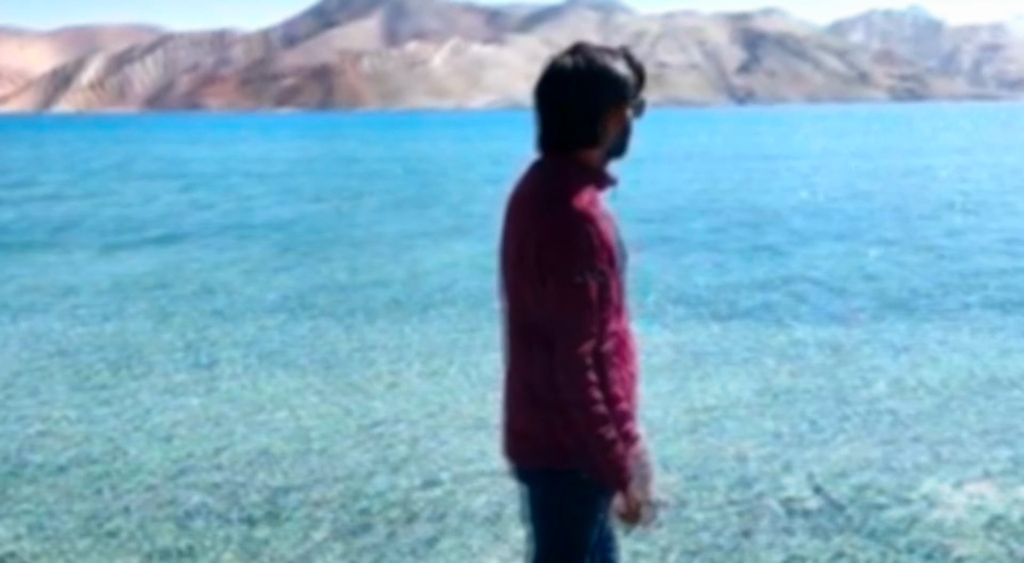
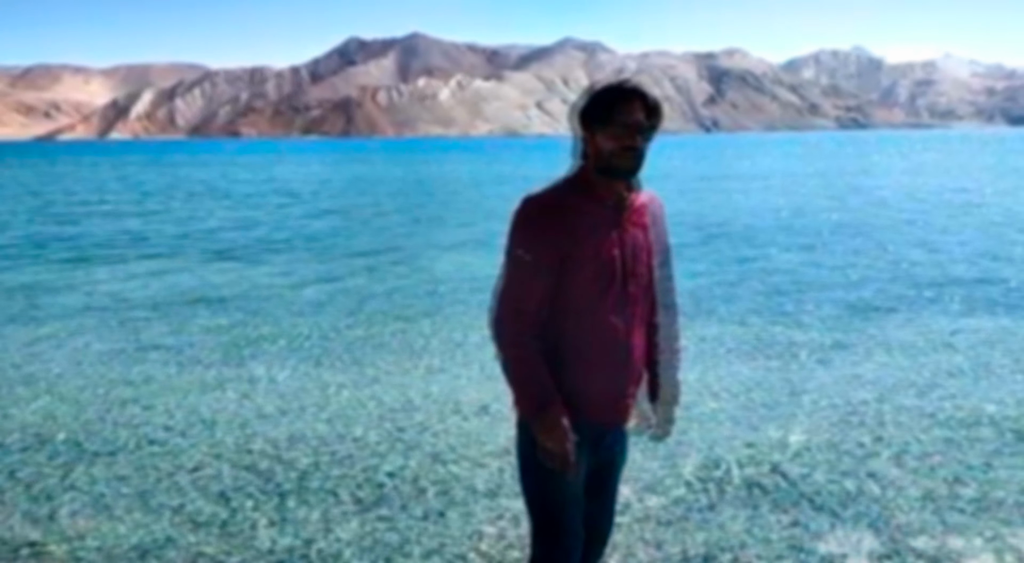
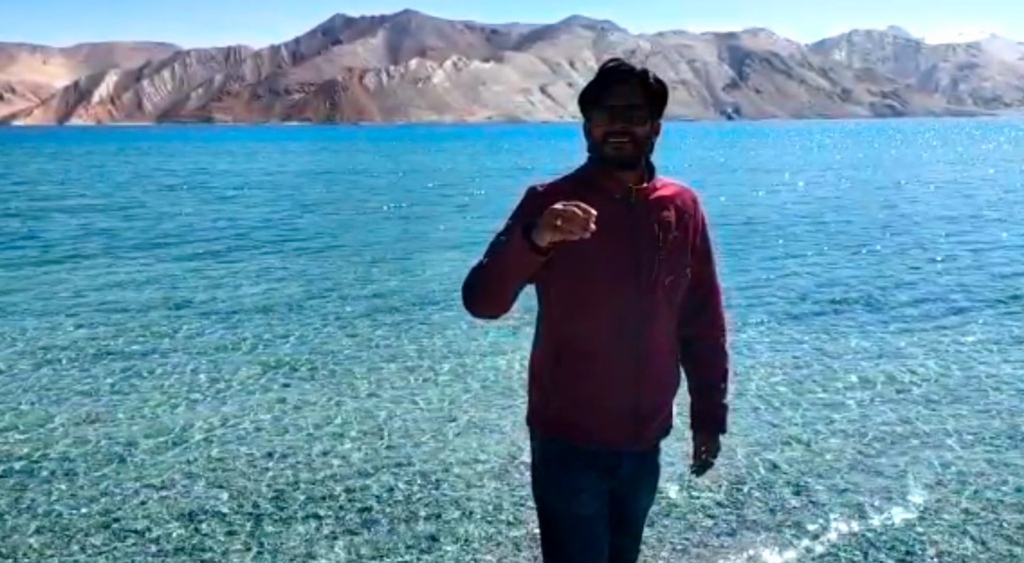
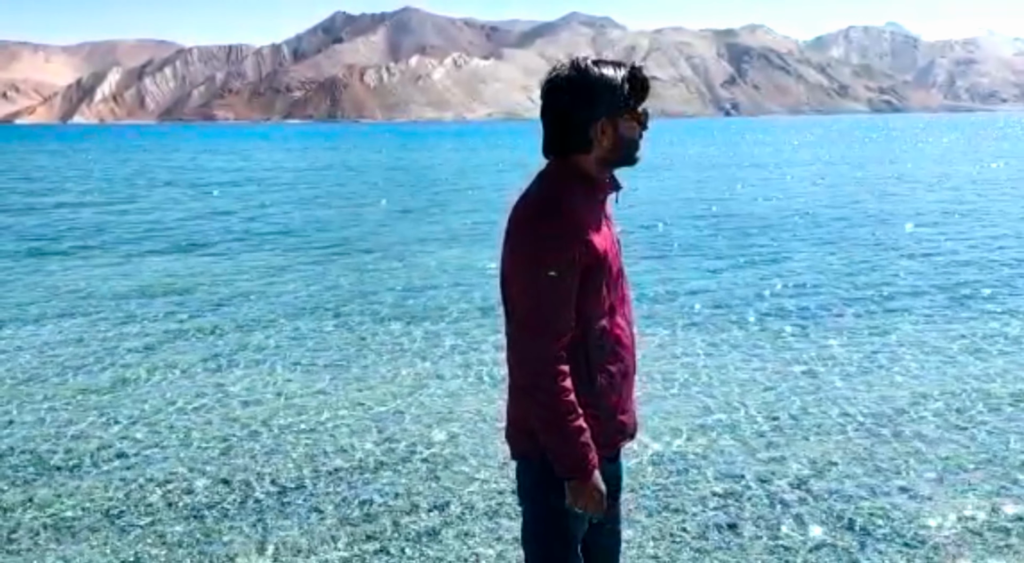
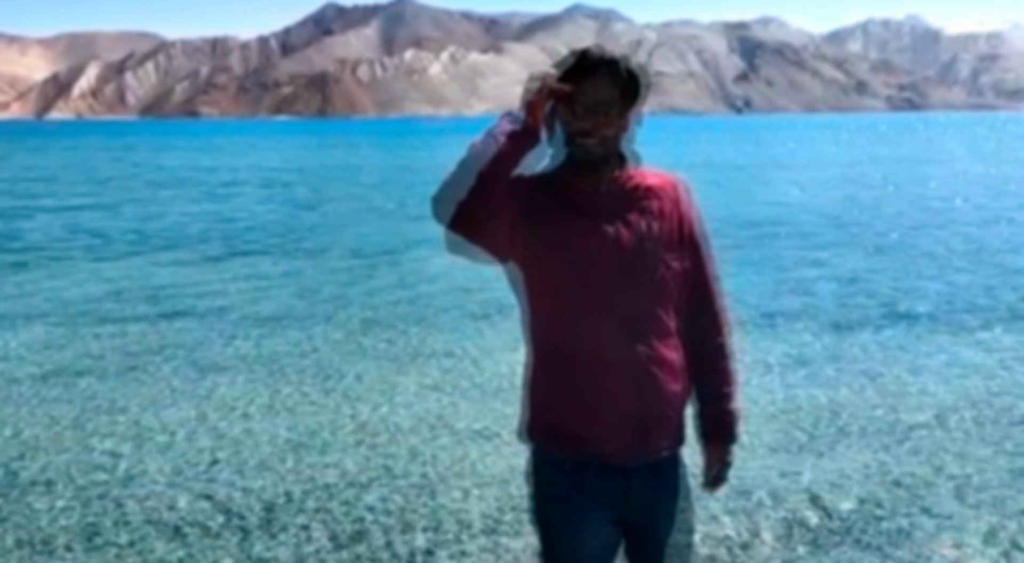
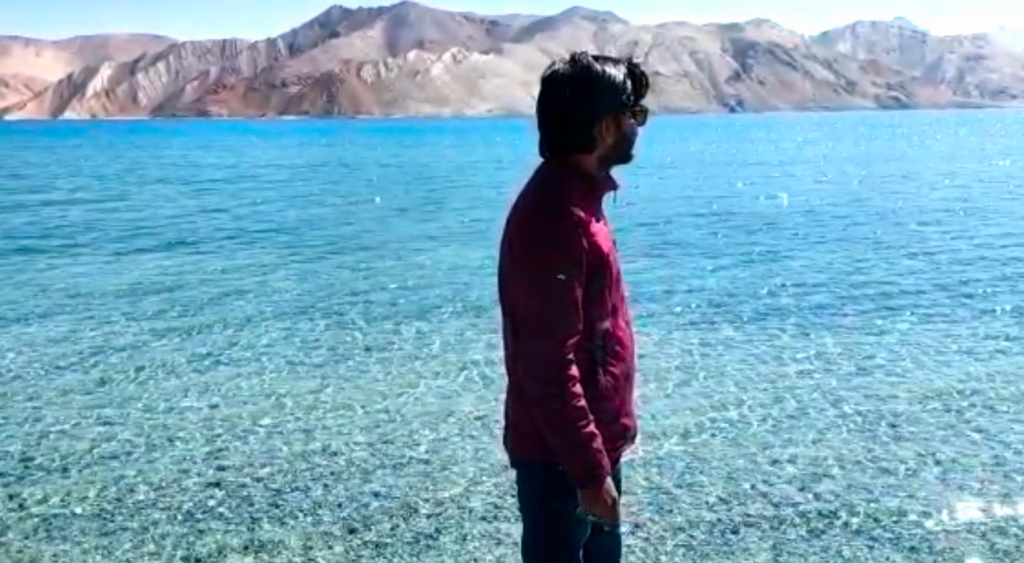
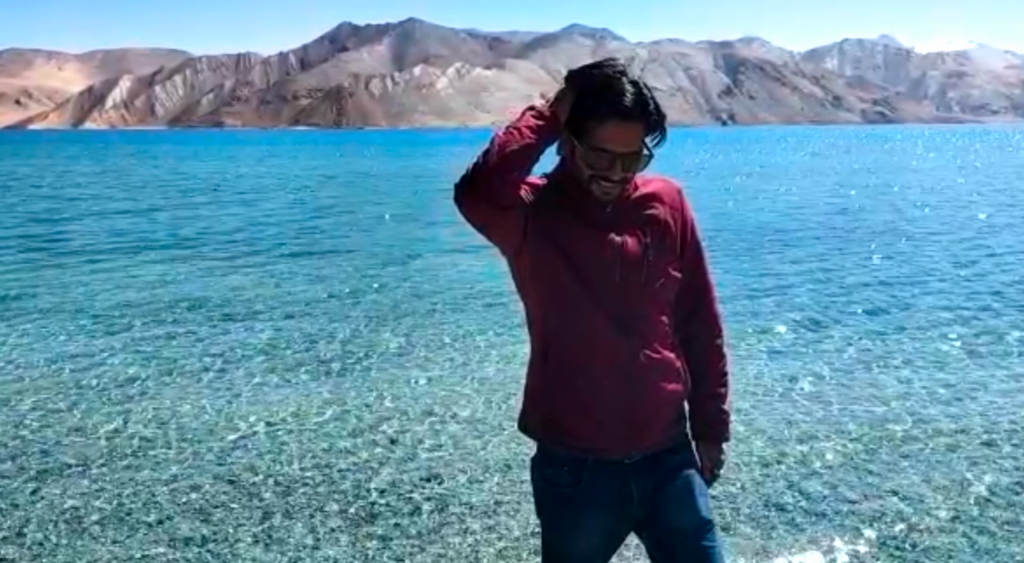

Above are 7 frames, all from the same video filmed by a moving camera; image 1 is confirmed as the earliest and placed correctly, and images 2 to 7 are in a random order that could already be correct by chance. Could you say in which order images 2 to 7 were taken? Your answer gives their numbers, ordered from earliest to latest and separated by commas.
6, 4, 2, 3, 5, 7
